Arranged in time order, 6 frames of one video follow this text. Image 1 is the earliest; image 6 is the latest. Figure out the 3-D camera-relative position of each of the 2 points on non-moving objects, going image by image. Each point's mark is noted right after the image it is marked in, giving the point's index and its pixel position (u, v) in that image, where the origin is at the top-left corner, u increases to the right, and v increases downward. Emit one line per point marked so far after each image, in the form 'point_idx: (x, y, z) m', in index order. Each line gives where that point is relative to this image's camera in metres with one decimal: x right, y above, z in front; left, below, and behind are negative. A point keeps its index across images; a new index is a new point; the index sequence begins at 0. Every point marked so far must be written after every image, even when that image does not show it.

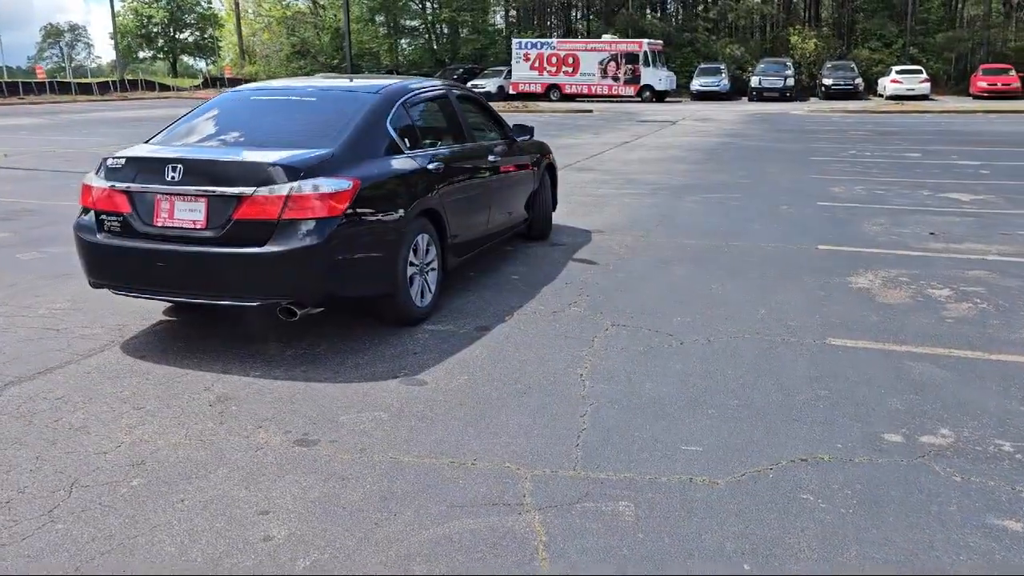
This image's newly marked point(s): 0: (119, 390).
0: (-2.2, -0.6, +4.7) m
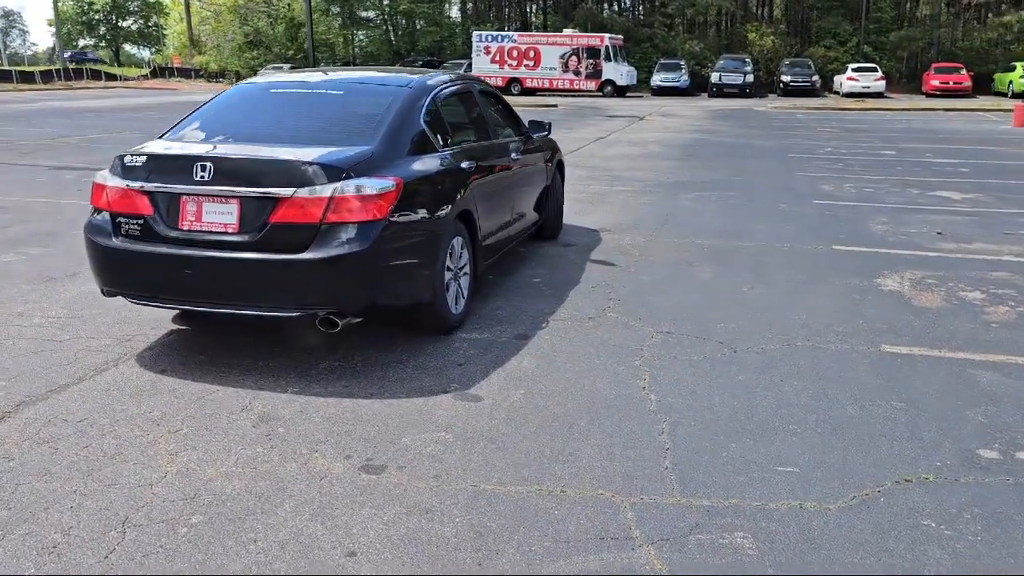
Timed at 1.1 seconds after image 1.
0: (-1.8, -0.6, +4.3) m
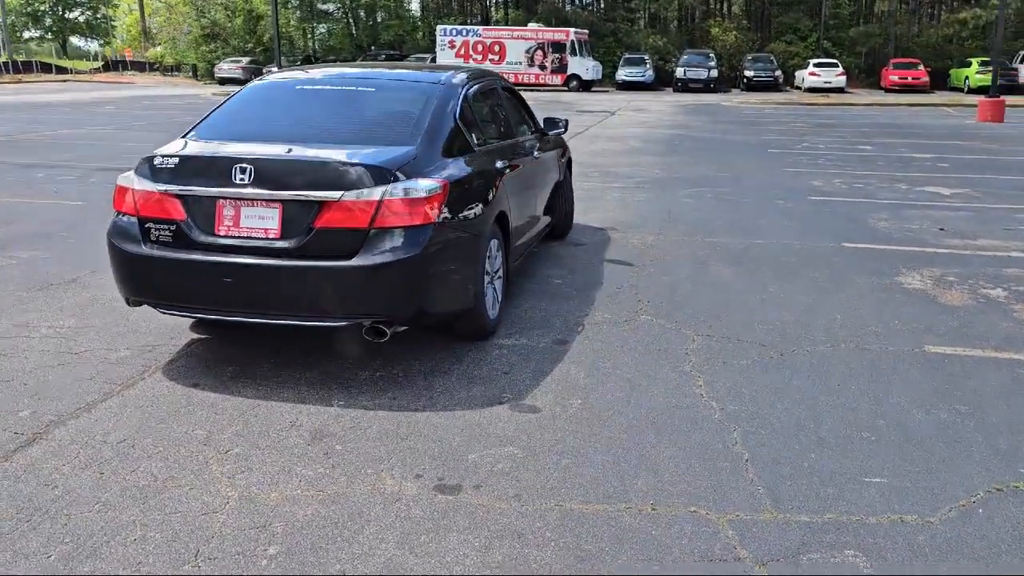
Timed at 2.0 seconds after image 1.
0: (-1.5, -0.7, +4.0) m
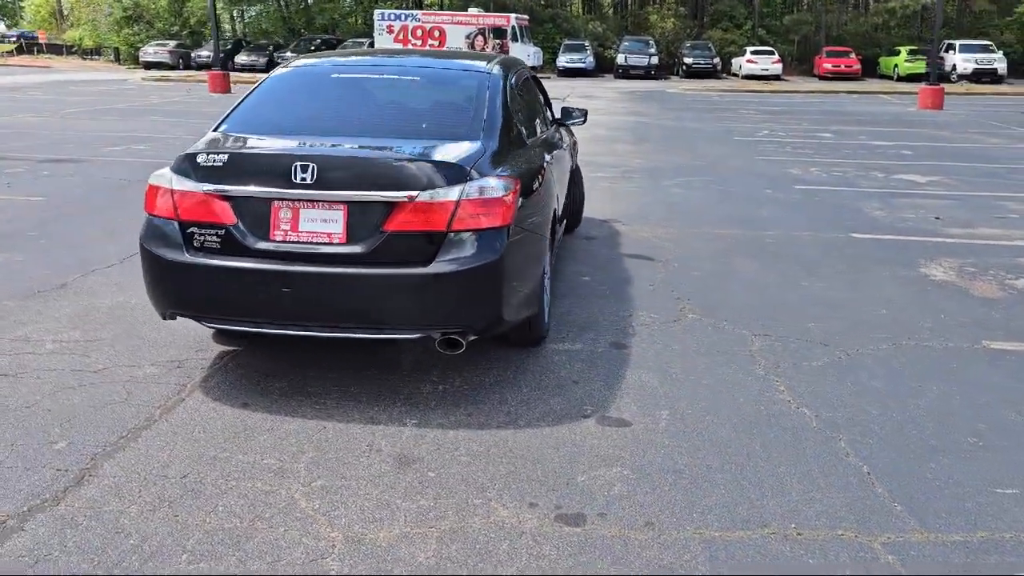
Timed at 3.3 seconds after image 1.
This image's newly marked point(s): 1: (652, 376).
0: (-1.1, -0.7, +3.6) m
1: (+0.8, -0.5, +4.6) m
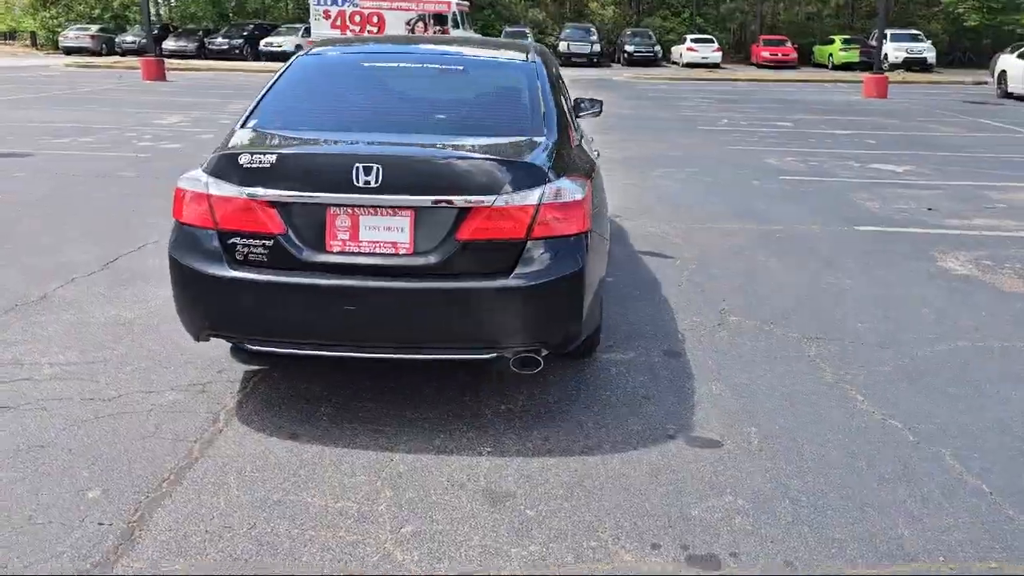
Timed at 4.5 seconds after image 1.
0: (-0.7, -0.8, +3.2) m
1: (+1.1, -0.5, +4.3) m
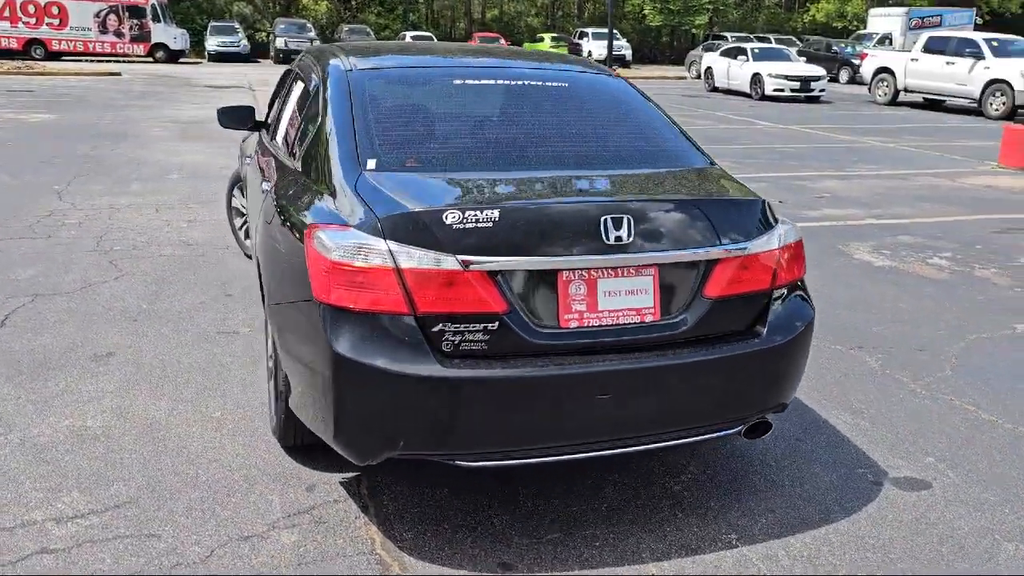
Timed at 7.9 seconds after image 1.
0: (+0.4, -1.1, +2.5) m
1: (+1.7, -0.6, +4.1) m
